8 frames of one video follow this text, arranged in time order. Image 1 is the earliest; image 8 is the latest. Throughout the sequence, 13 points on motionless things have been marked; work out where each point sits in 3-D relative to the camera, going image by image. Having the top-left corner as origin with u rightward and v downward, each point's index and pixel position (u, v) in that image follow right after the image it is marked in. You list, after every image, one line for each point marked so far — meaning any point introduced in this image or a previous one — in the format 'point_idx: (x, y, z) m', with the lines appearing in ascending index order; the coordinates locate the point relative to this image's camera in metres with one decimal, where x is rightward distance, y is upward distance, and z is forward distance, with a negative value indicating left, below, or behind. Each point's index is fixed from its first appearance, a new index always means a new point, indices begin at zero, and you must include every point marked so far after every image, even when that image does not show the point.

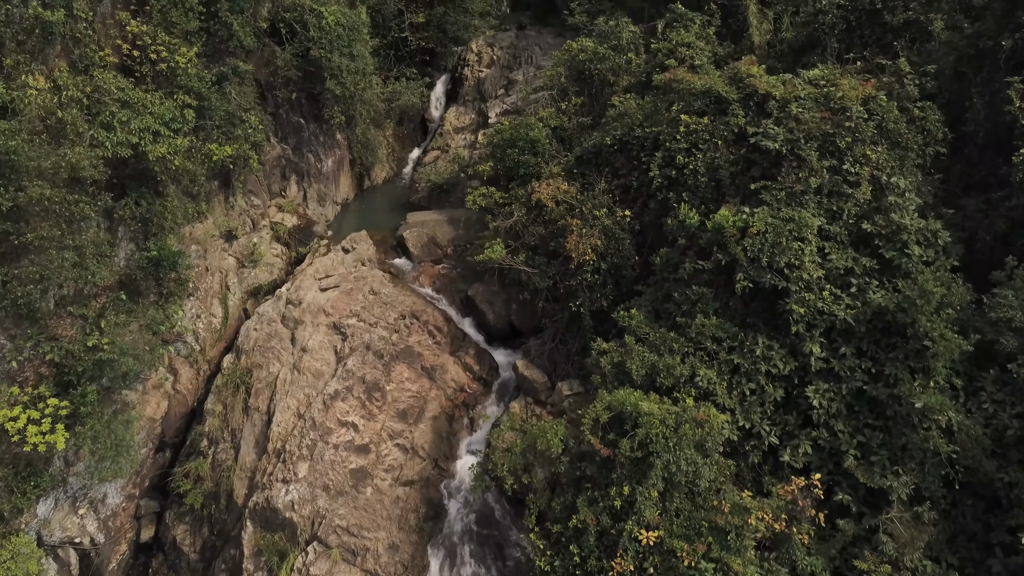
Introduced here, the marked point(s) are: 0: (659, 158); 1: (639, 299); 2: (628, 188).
0: (+2.2, +1.9, +10.6) m
1: (+1.8, -0.2, +10.5) m
2: (+1.8, +1.6, +11.4) m
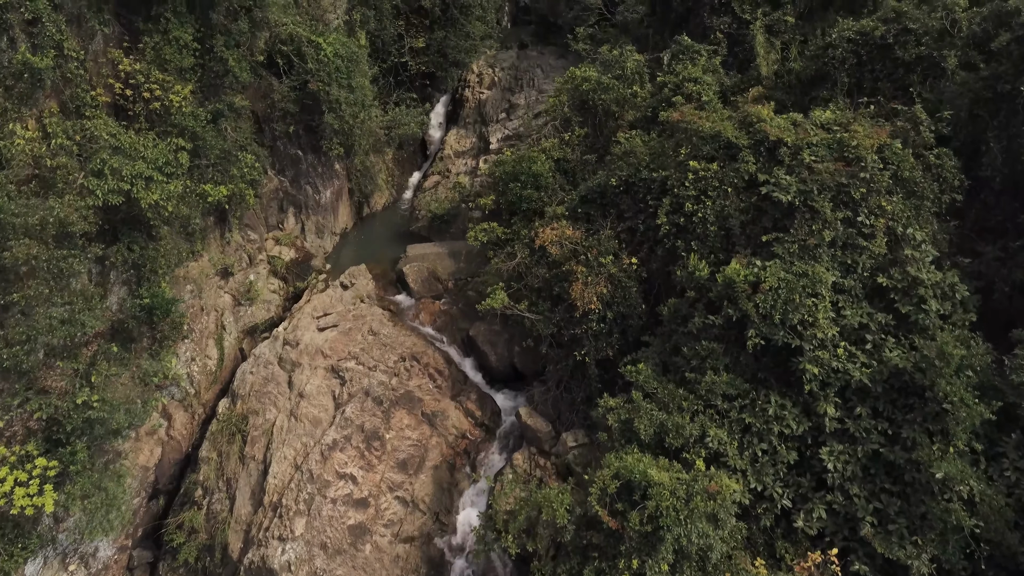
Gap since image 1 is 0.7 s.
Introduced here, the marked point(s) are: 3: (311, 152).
0: (+2.2, +1.2, +10.3) m
1: (+1.9, -0.9, +10.2) m
2: (+1.9, +0.9, +11.1) m
3: (-4.1, +2.8, +14.7) m
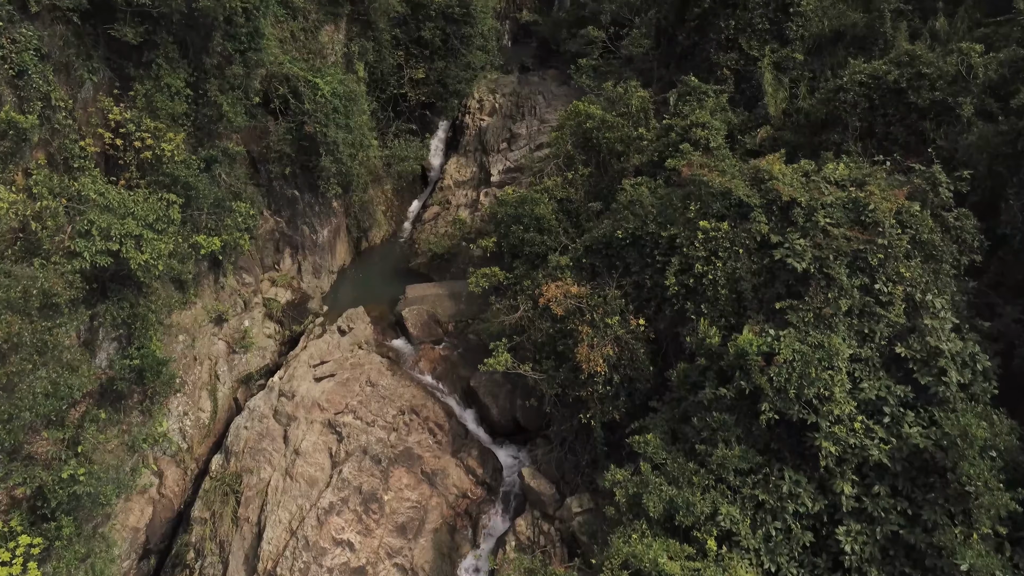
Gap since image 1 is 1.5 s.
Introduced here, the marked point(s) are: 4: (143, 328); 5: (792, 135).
0: (+2.3, +0.3, +10.0) m
1: (+1.9, -1.7, +9.8) m
2: (+1.9, 0.0, +10.7) m
3: (-4.1, +1.9, +14.3) m
4: (-5.4, -0.6, +10.6) m
5: (+5.2, +2.9, +13.5) m
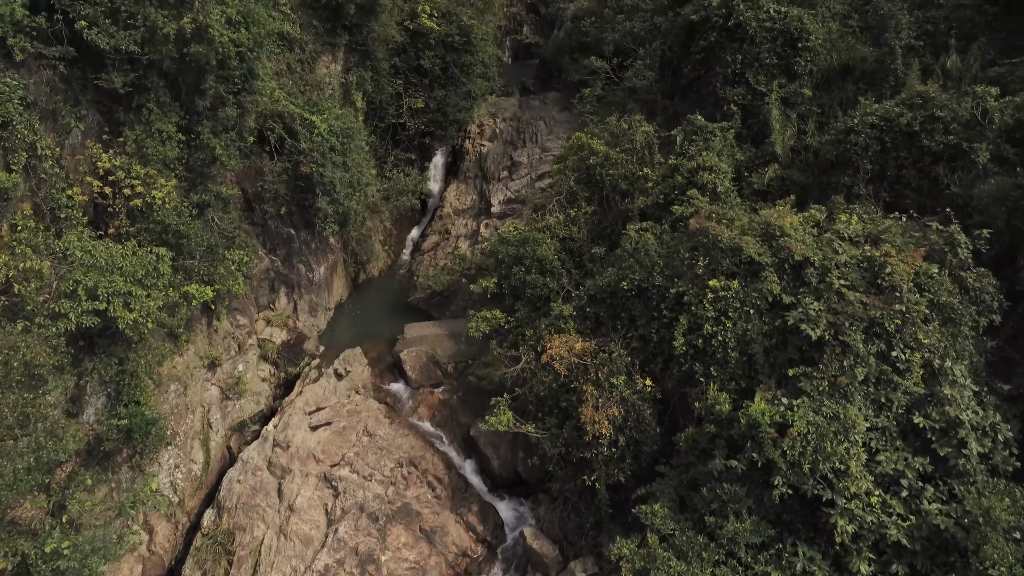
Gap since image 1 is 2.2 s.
0: (+2.3, -0.5, +9.6) m
1: (+2.0, -2.5, +9.5) m
2: (+2.0, -0.8, +10.4) m
3: (-4.1, +1.2, +14.0) m
4: (-5.4, -1.3, +10.2) m
5: (+5.3, +2.1, +13.2) m
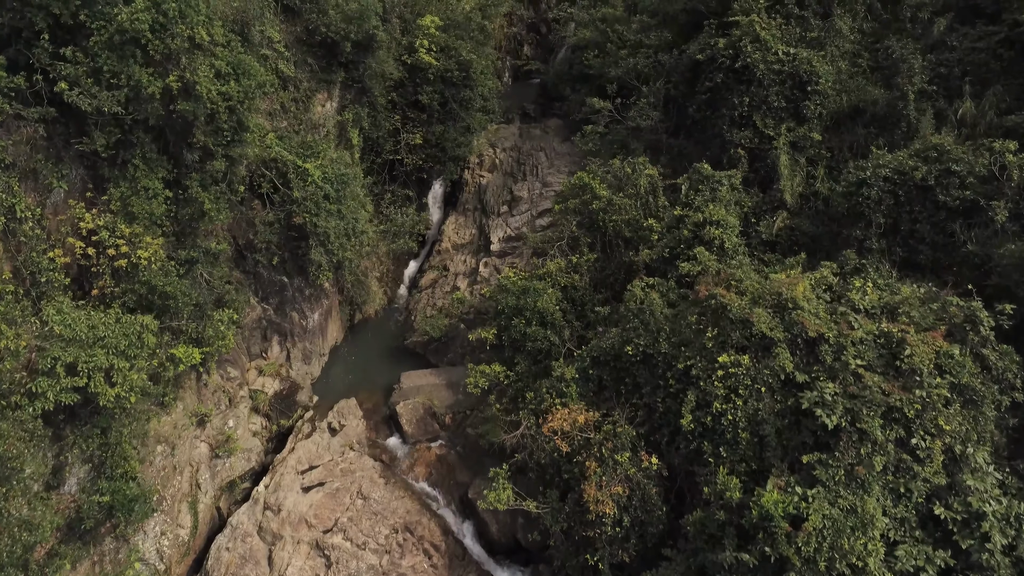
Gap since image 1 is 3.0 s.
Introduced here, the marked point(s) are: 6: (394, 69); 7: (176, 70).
0: (+2.3, -1.4, +9.2) m
1: (+2.0, -3.5, +9.1) m
2: (+2.0, -1.7, +10.0) m
3: (-4.1, +0.2, +13.6) m
4: (-5.4, -2.3, +9.8) m
5: (+5.3, +1.1, +12.8) m
6: (-2.6, +4.8, +15.8) m
7: (-4.5, +2.9, +9.6) m
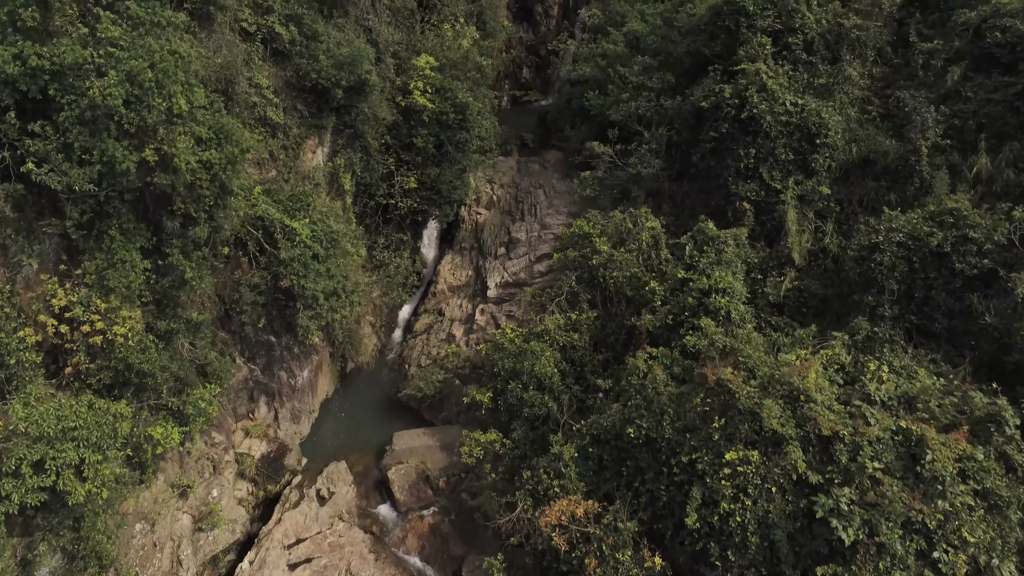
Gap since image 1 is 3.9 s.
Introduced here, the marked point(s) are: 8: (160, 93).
0: (+2.2, -2.5, +8.7) m
1: (+1.9, -4.5, +8.5) m
2: (+1.9, -2.8, +9.5) m
3: (-4.1, -0.8, +13.0) m
4: (-5.5, -3.3, +9.3) m
5: (+5.2, +0.1, +12.3) m
6: (-2.7, +3.7, +15.3) m
7: (-4.5, +1.8, +9.1) m
8: (-4.4, +2.4, +8.9) m
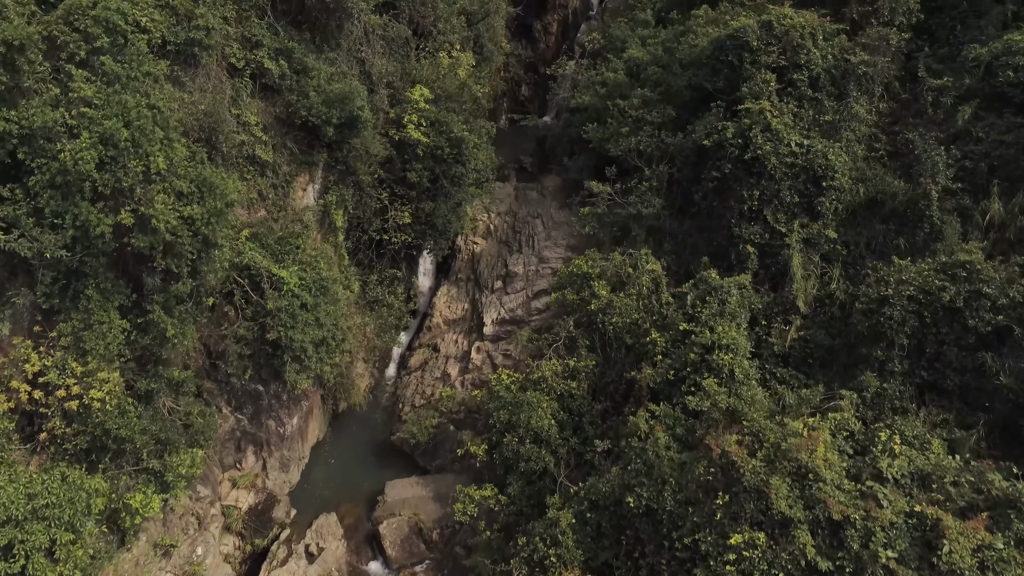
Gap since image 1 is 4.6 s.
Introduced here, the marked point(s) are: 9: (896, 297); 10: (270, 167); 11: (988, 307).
0: (+2.2, -3.3, +8.3) m
1: (+1.8, -5.3, +8.1) m
2: (+1.8, -3.6, +9.1) m
3: (-4.2, -1.6, +12.6) m
4: (-5.5, -4.1, +8.9) m
5: (+5.1, -0.8, +11.8) m
6: (-2.7, +2.9, +14.9) m
7: (-4.6, +1.0, +8.7) m
8: (-4.4, +1.6, +8.5) m
9: (+5.8, -0.1, +10.8) m
10: (-4.4, +2.2, +13.0) m
11: (+6.6, -0.3, +10.0) m
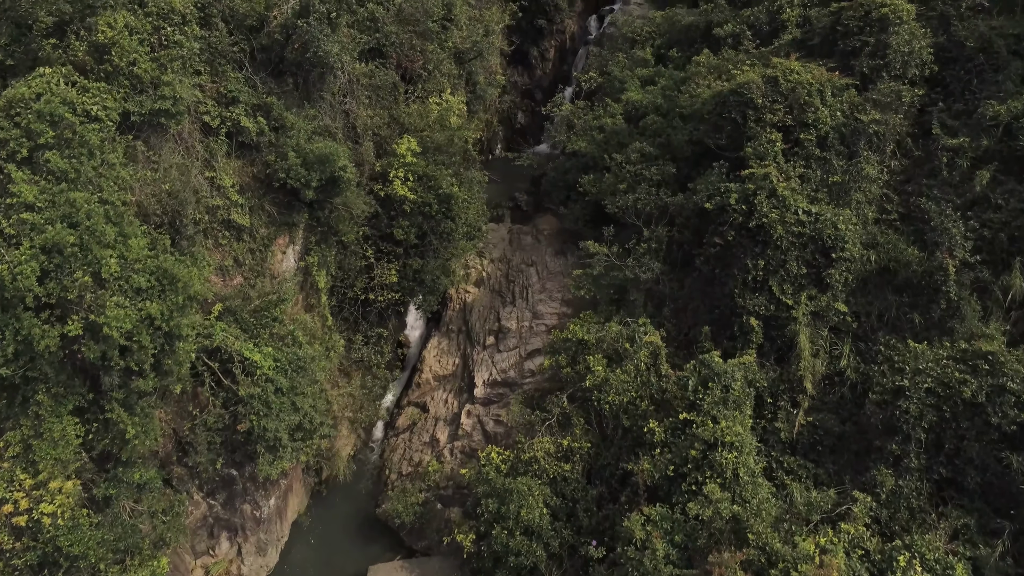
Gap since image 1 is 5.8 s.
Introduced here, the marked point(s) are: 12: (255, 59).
0: (+2.0, -4.5, +7.5) m
1: (+1.6, -6.6, +7.4) m
2: (+1.7, -4.8, +8.3) m
3: (-4.3, -2.9, +11.9) m
4: (-5.7, -5.4, +8.1) m
5: (+5.0, -2.0, +11.1) m
6: (-2.9, +1.7, +14.2) m
7: (-4.8, -0.3, +7.9) m
8: (-4.6, +0.3, +7.8) m
9: (+5.6, -1.4, +10.1) m
10: (-4.6, +0.9, +12.3) m
11: (+6.5, -1.6, +9.3) m
12: (-4.5, +4.0, +12.6) m
